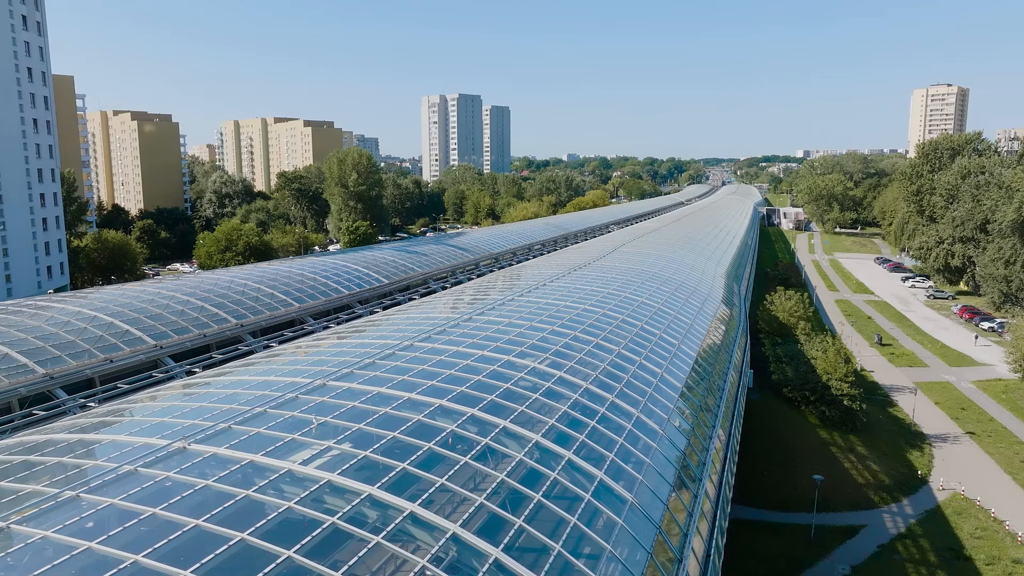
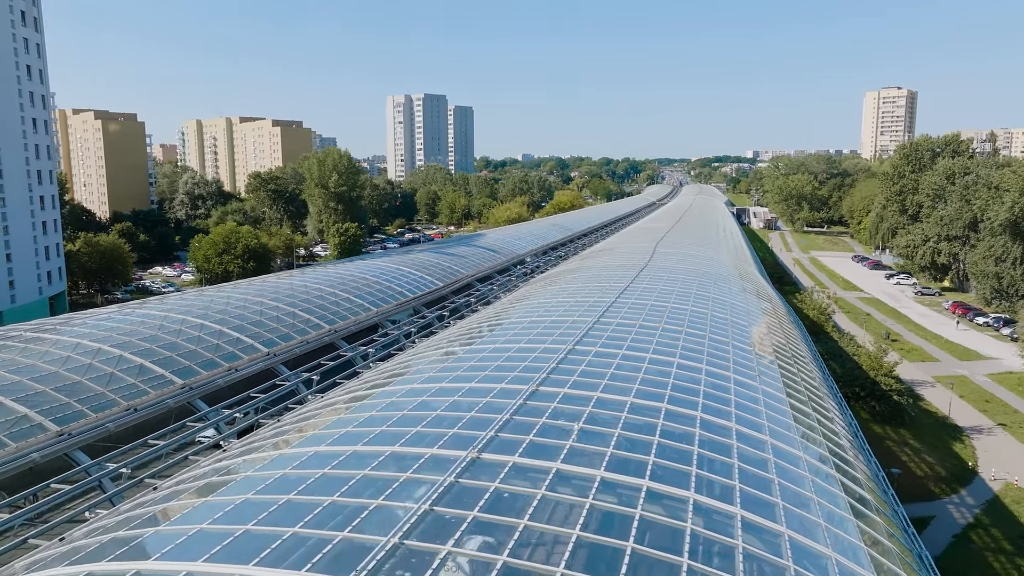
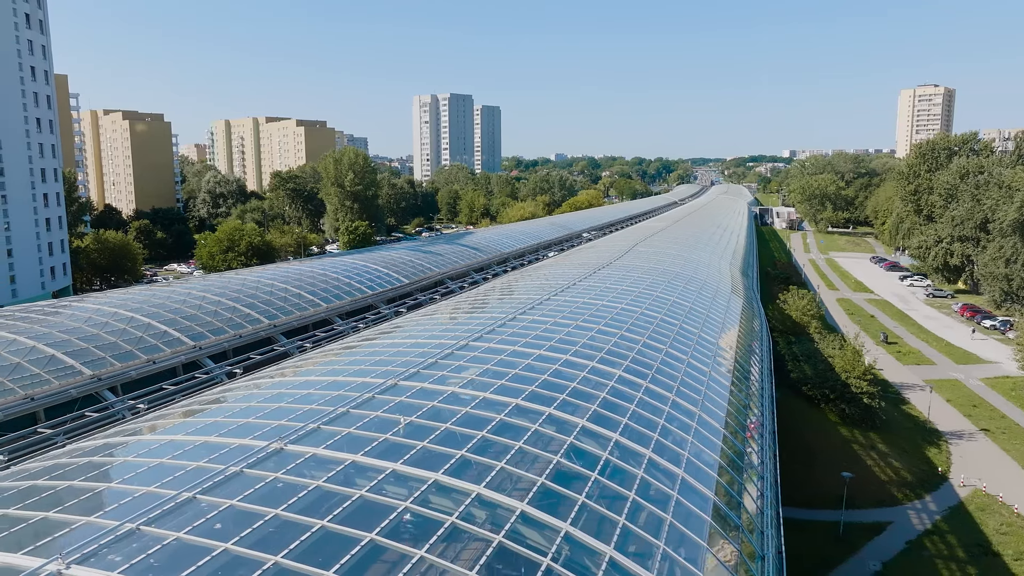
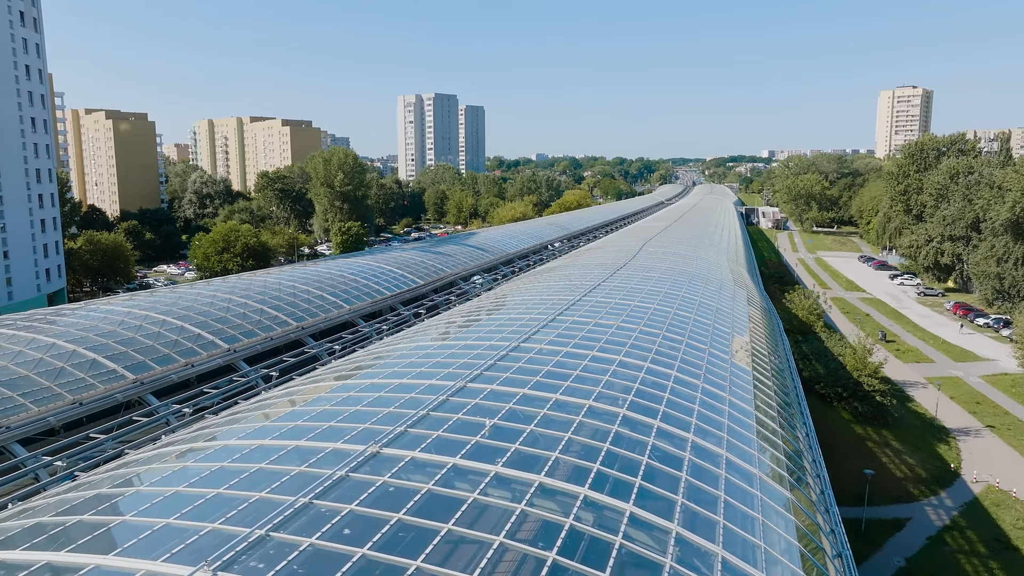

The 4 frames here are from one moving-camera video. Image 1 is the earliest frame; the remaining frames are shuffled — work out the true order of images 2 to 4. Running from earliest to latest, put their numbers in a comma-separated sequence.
3, 4, 2
